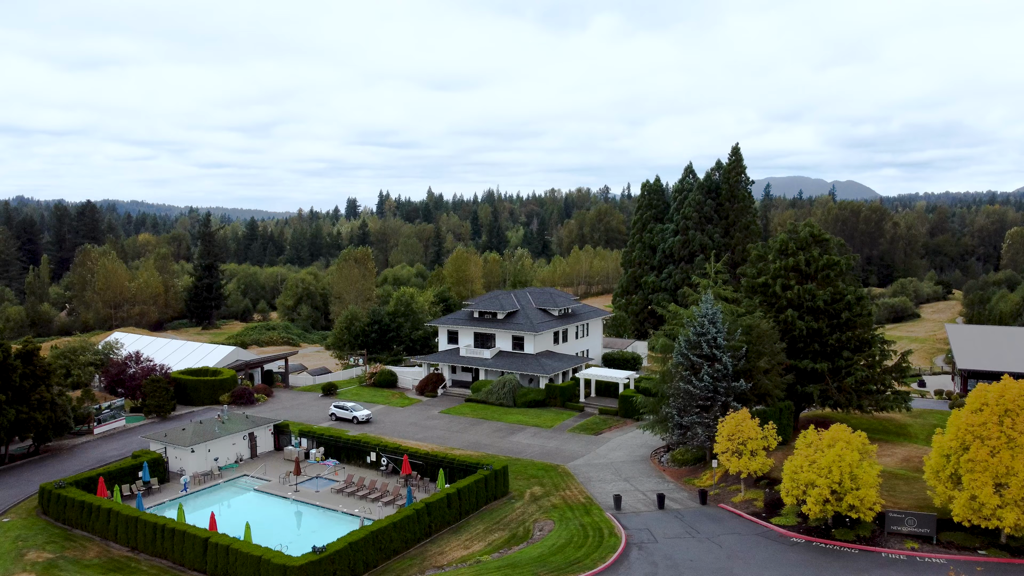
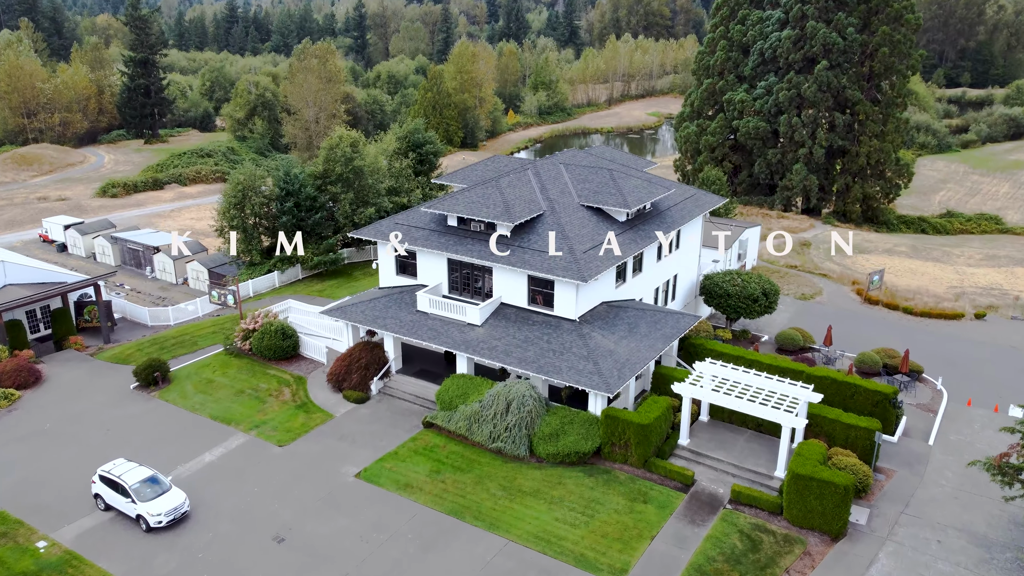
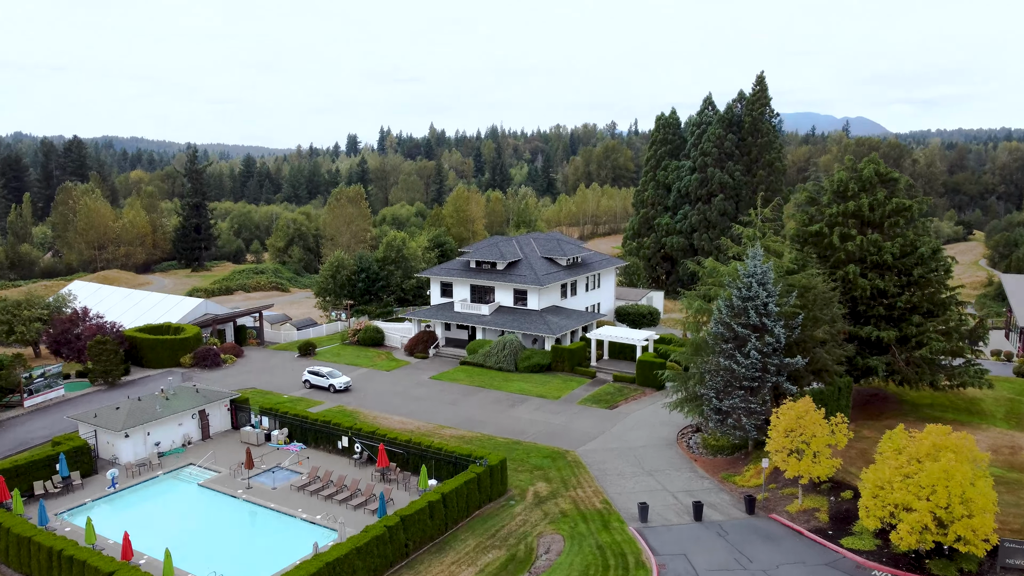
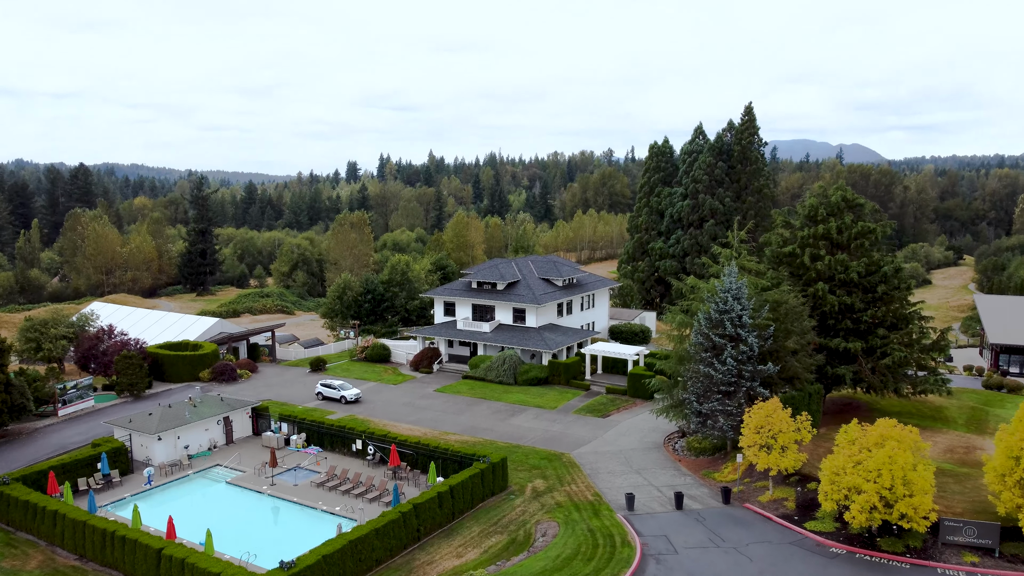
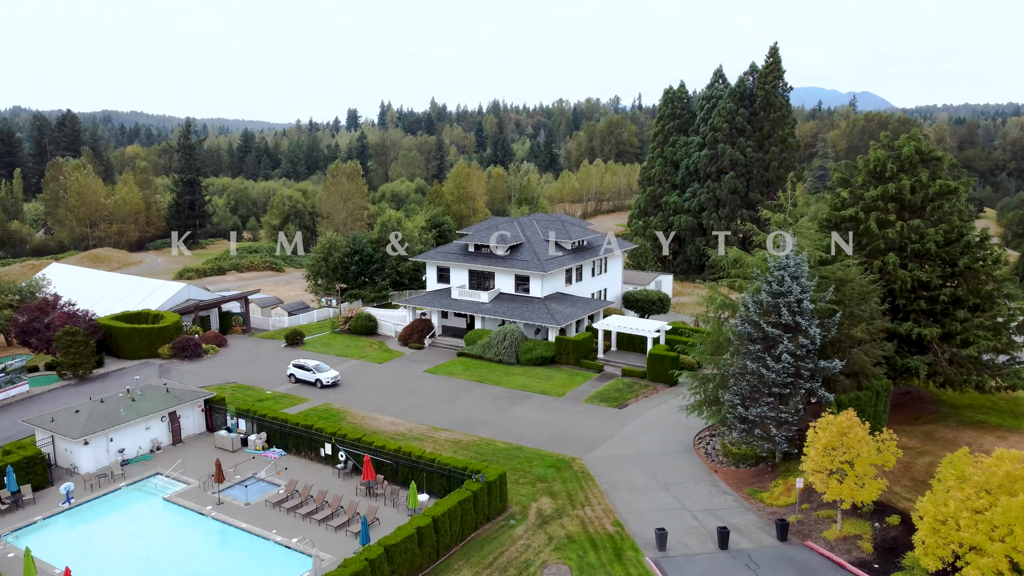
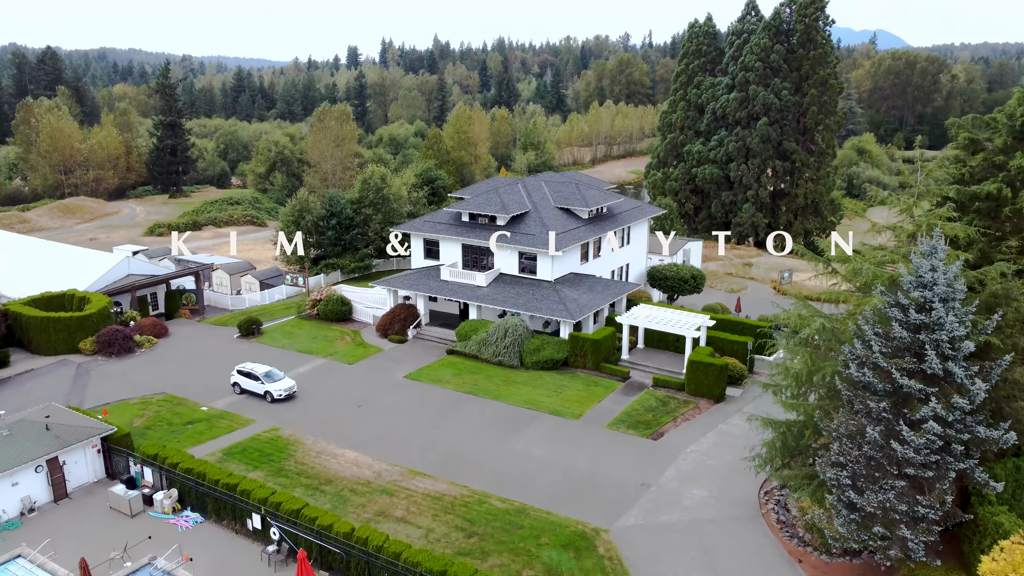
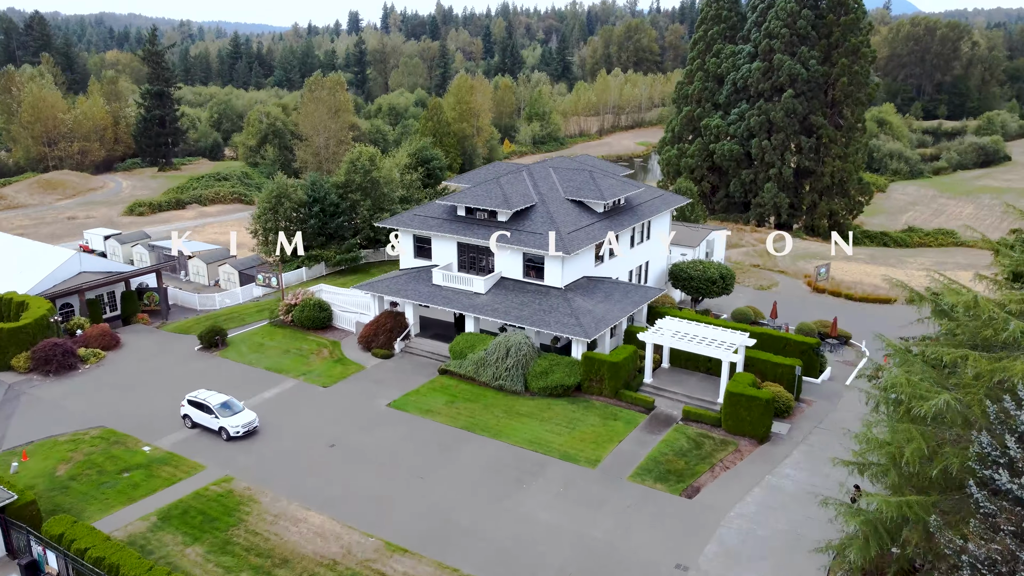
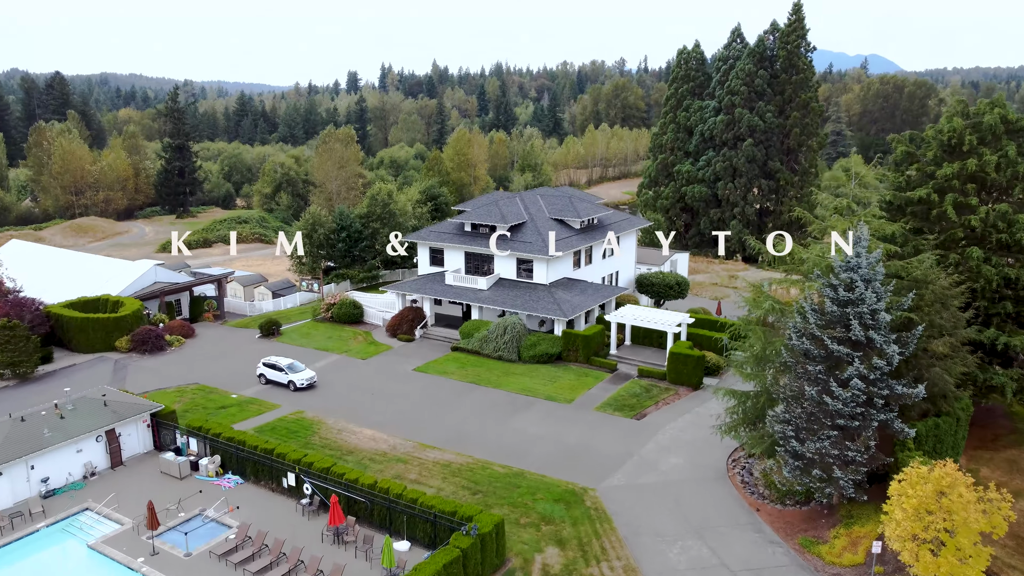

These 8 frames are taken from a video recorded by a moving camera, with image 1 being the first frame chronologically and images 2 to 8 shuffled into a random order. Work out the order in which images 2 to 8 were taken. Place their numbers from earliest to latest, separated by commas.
4, 3, 5, 8, 6, 7, 2
